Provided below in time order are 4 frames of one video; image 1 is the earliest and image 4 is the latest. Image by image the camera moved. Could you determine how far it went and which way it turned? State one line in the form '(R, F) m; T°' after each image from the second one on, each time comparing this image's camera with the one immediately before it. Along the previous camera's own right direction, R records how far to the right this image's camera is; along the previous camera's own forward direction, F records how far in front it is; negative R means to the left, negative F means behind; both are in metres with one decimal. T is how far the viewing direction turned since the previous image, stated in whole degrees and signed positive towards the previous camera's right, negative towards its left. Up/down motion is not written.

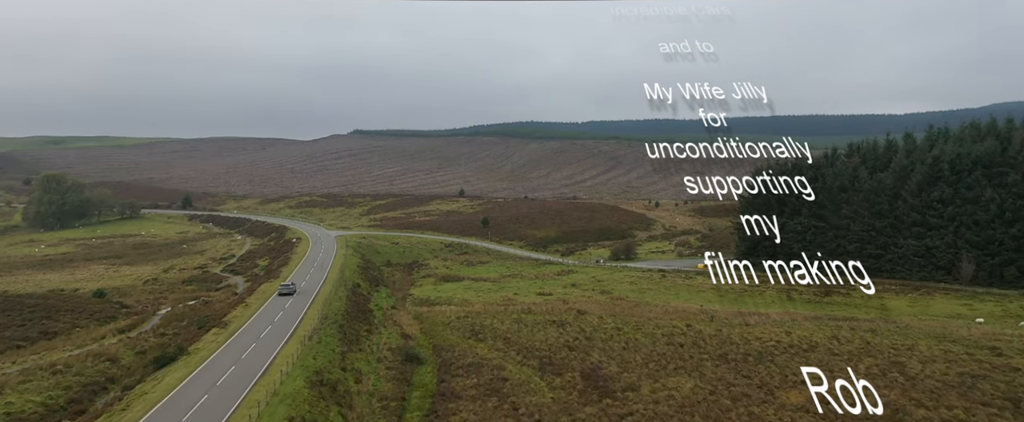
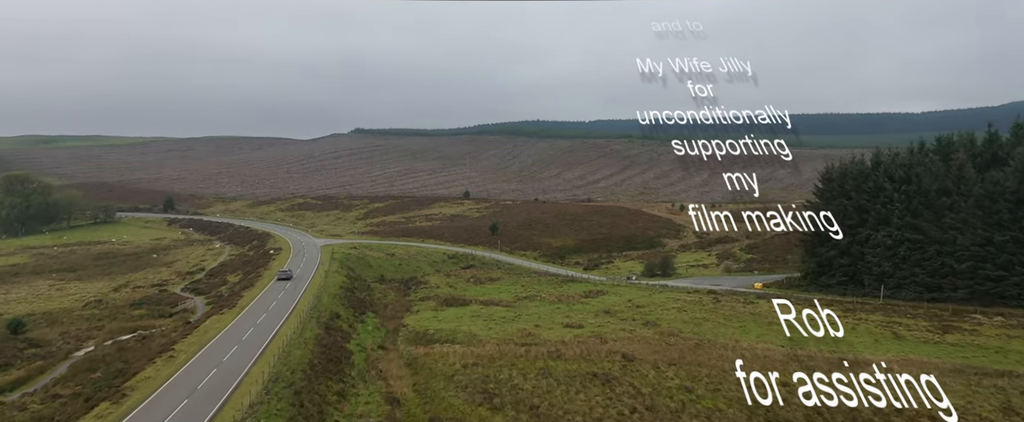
(-1.0, +12.6) m; 0°
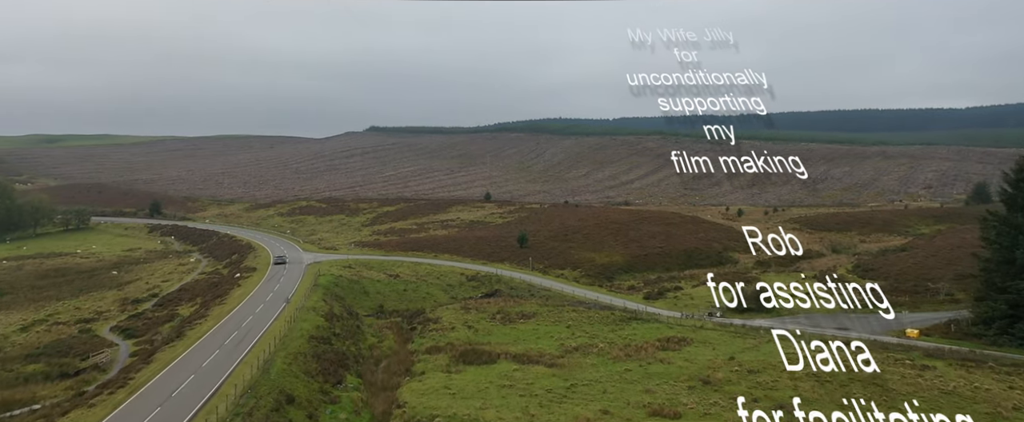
(-1.4, +17.4) m; -1°
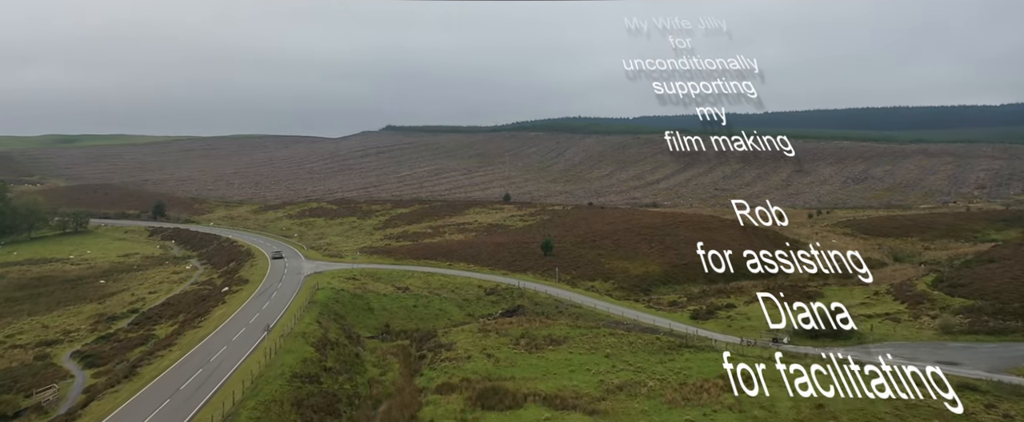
(-0.5, +7.6) m; -1°
